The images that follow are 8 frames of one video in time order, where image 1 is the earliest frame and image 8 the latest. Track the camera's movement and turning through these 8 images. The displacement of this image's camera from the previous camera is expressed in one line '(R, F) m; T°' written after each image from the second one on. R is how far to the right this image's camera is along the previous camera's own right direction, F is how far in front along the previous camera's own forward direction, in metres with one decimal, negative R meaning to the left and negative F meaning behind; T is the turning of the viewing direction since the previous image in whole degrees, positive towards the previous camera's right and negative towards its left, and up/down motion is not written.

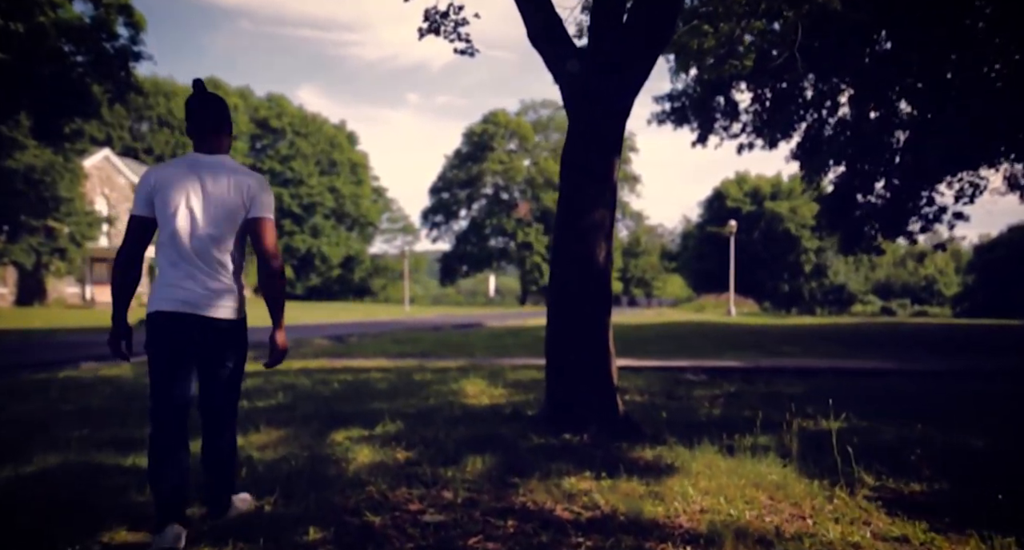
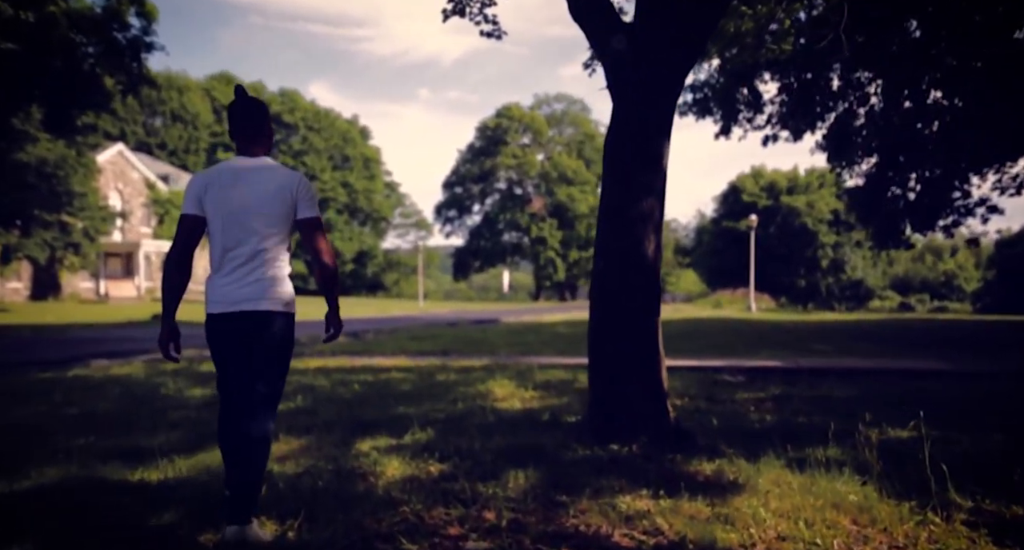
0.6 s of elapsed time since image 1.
(-0.2, +0.5) m; -1°
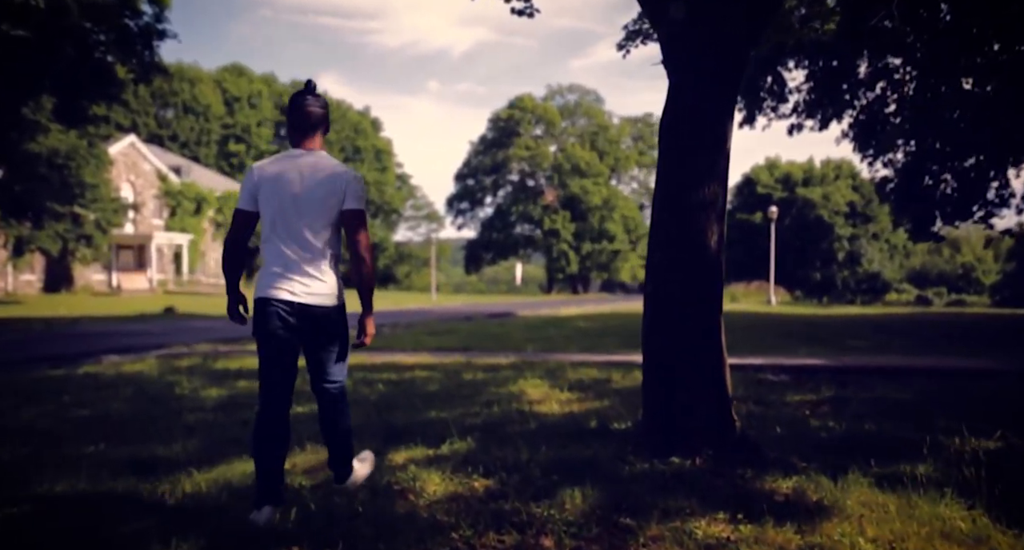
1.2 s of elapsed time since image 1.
(-0.2, +0.6) m; -1°
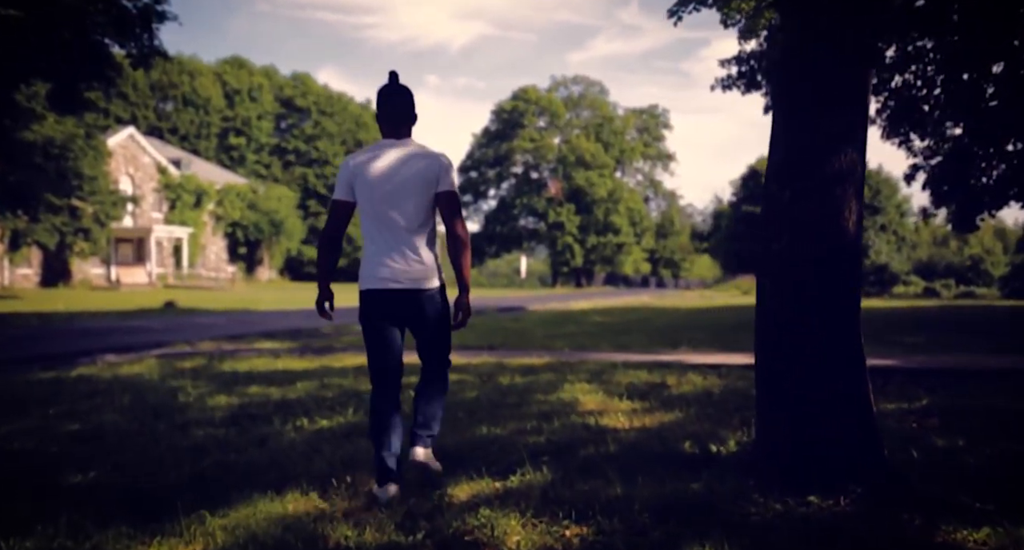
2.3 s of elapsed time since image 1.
(-0.4, +1.1) m; 0°
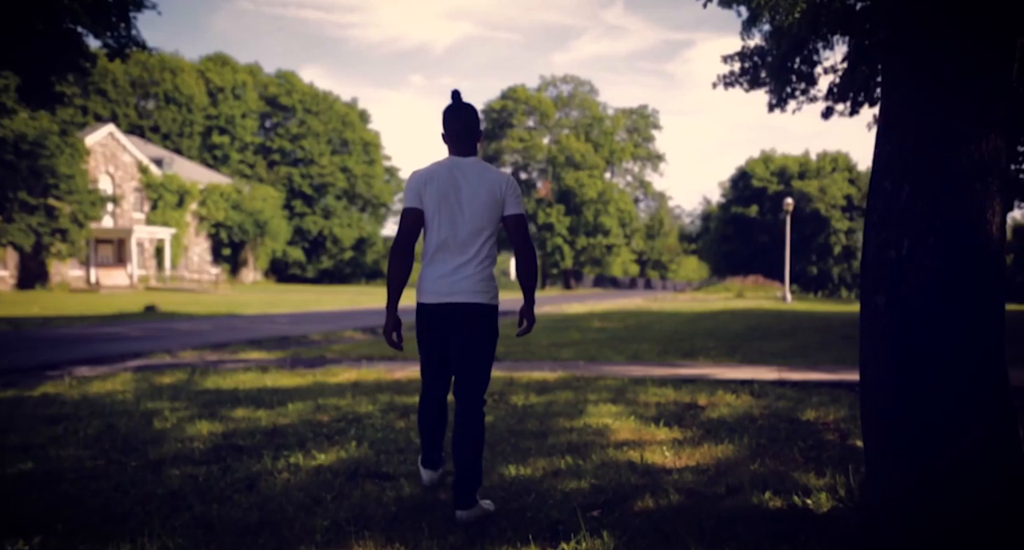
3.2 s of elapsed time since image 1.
(-0.3, +0.9) m; +1°
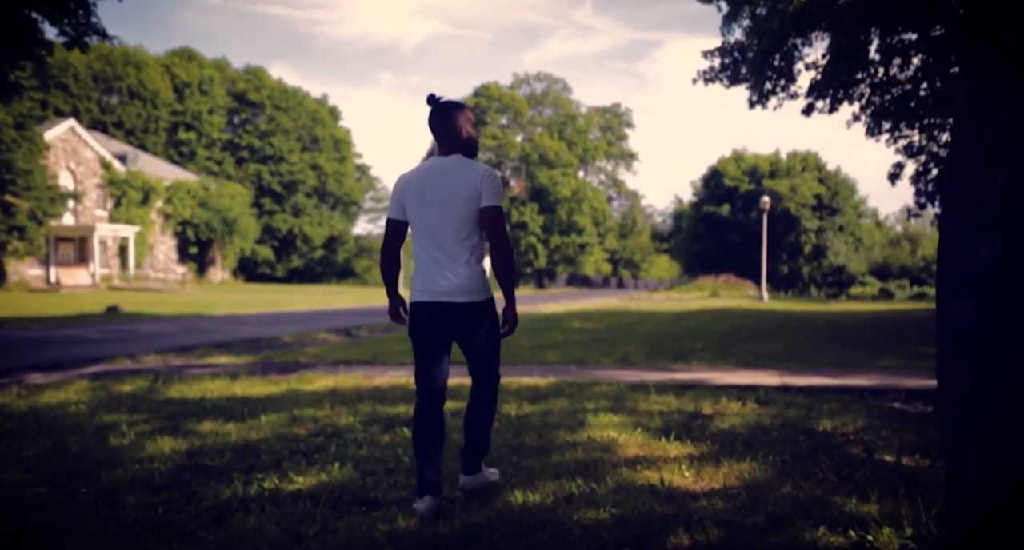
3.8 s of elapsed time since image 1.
(-0.2, +0.6) m; +2°
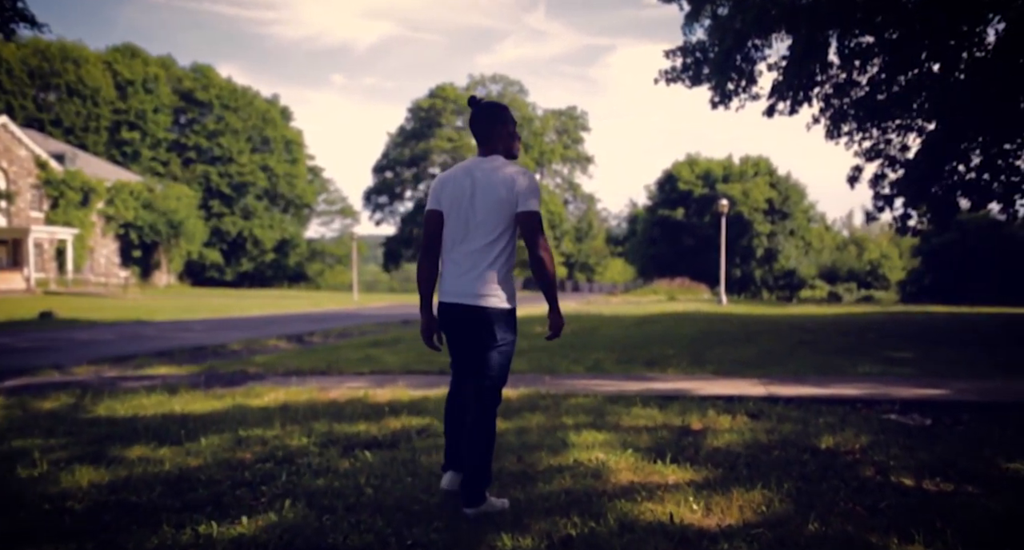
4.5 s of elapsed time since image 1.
(-0.1, +0.7) m; +3°
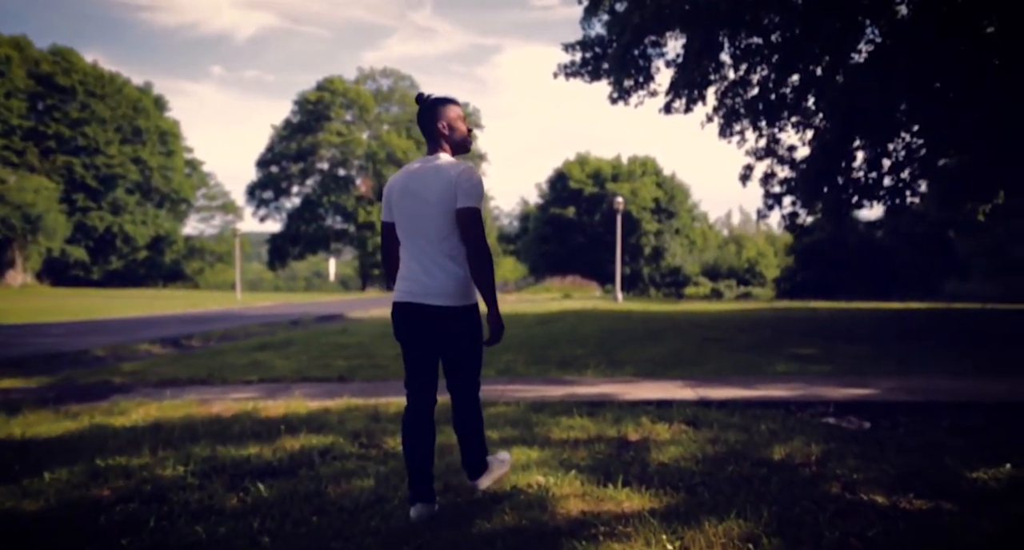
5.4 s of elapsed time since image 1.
(-0.2, +0.9) m; +7°
